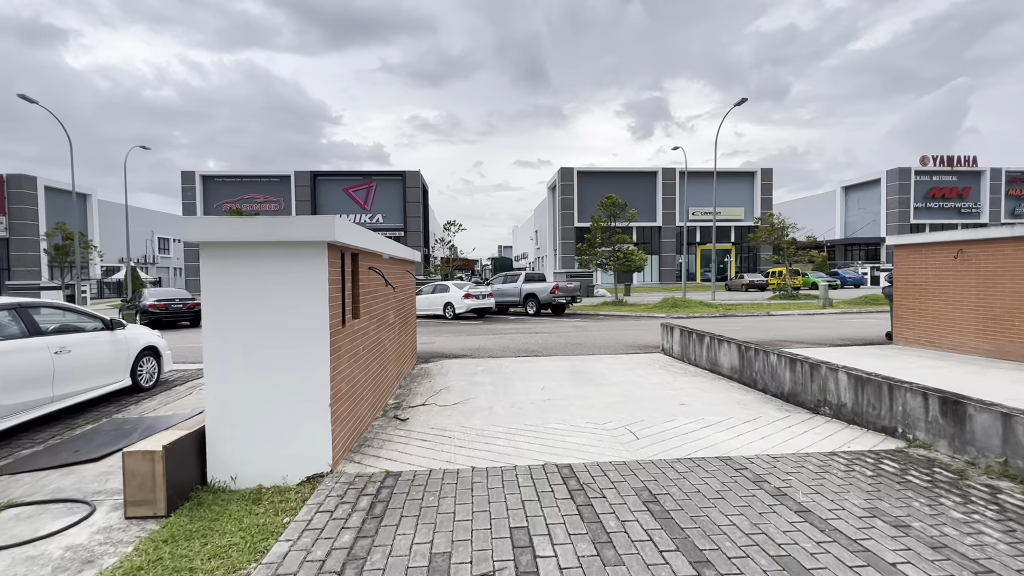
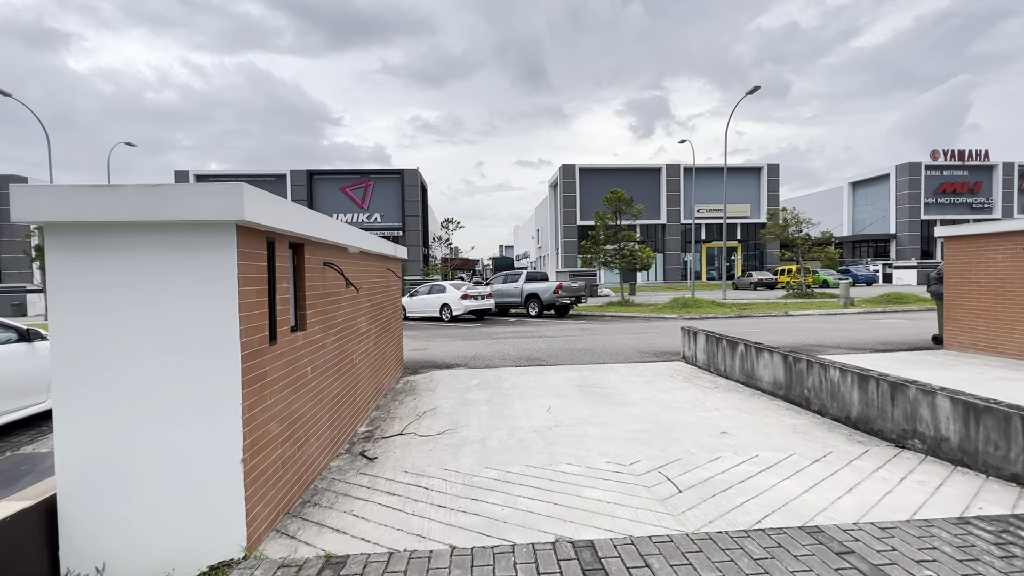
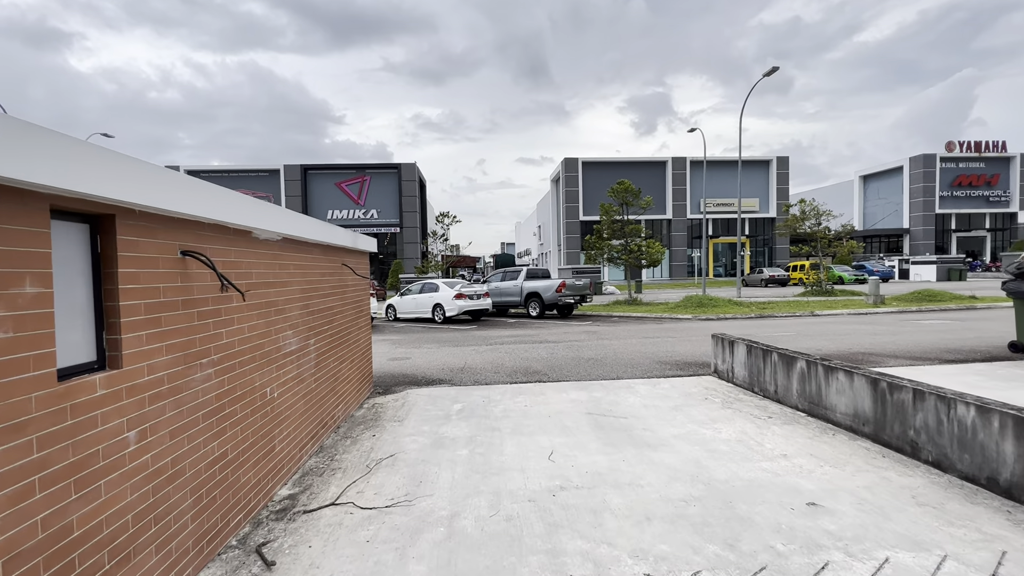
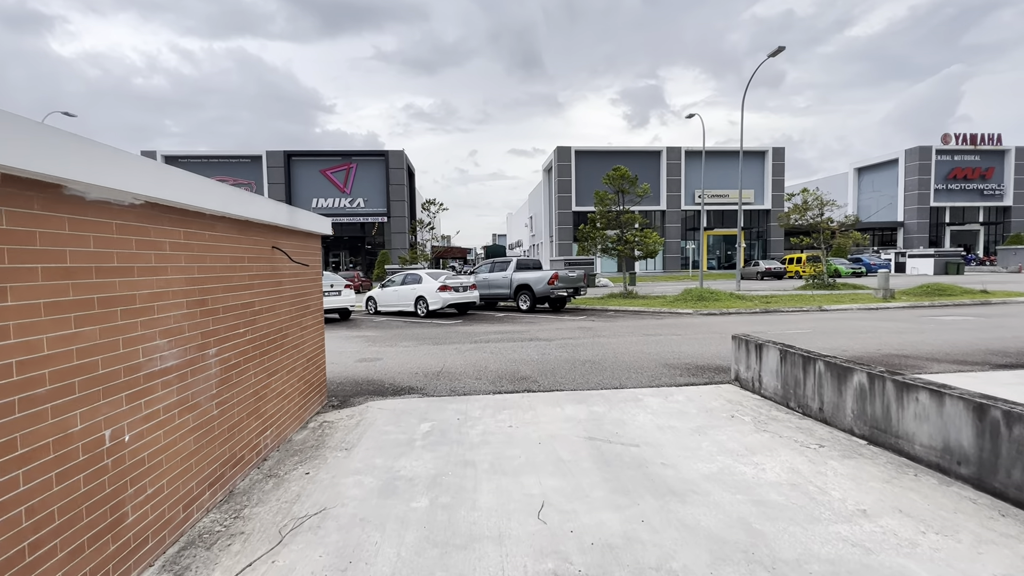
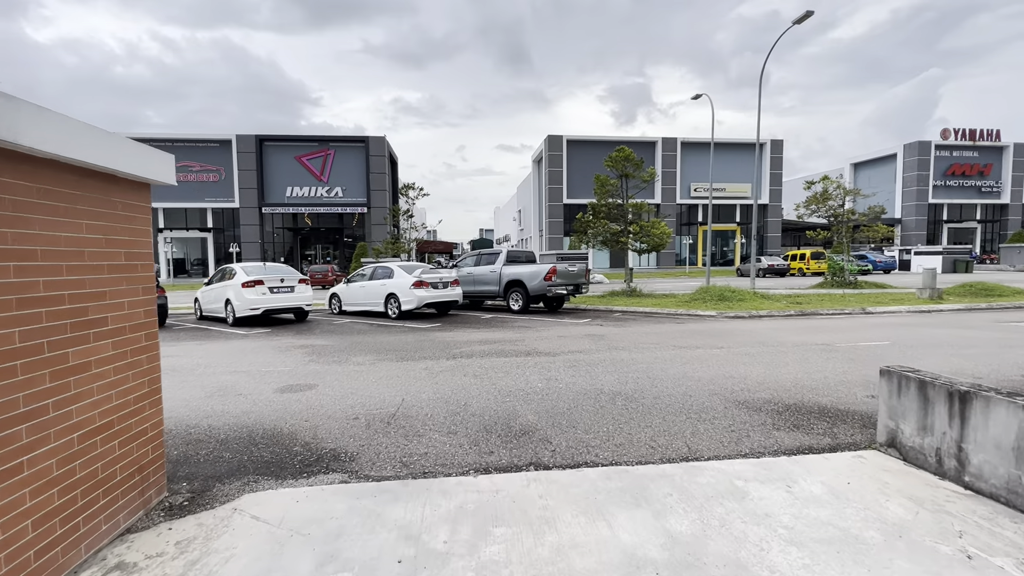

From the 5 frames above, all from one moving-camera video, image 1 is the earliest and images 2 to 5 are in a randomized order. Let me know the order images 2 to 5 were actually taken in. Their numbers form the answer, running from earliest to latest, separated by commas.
2, 3, 4, 5
